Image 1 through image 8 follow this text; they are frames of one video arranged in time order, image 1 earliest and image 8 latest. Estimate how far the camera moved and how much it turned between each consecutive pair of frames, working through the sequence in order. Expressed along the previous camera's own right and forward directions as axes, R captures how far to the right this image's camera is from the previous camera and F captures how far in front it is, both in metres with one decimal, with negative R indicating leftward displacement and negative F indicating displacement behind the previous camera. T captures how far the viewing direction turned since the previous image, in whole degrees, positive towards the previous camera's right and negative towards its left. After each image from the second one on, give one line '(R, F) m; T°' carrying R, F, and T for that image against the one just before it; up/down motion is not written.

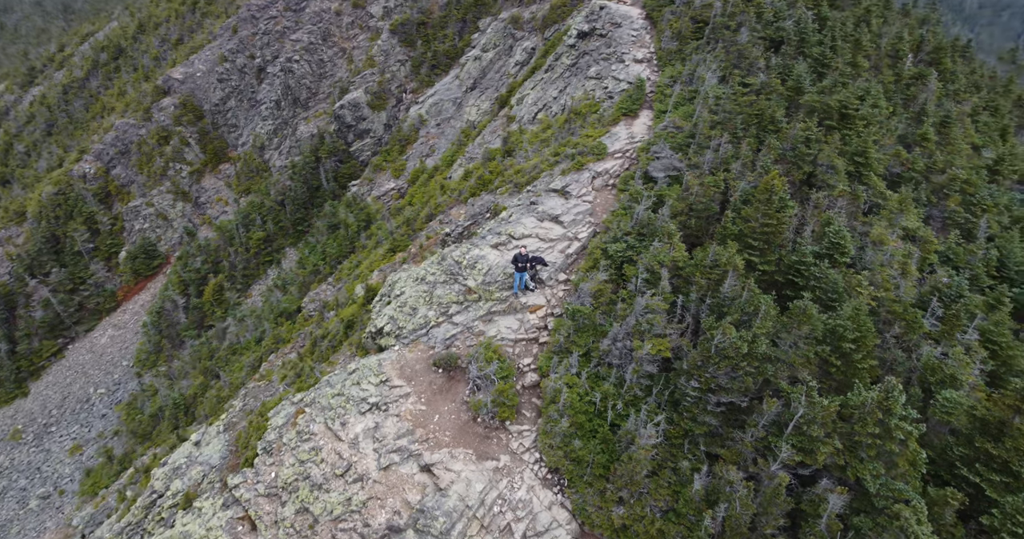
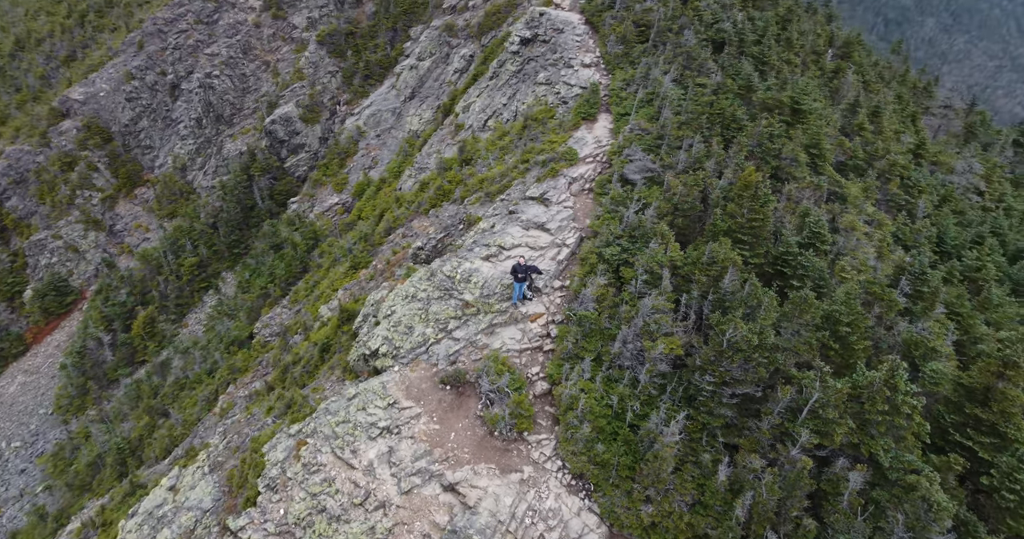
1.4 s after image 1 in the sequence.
(-1.6, +0.1) m; +6°
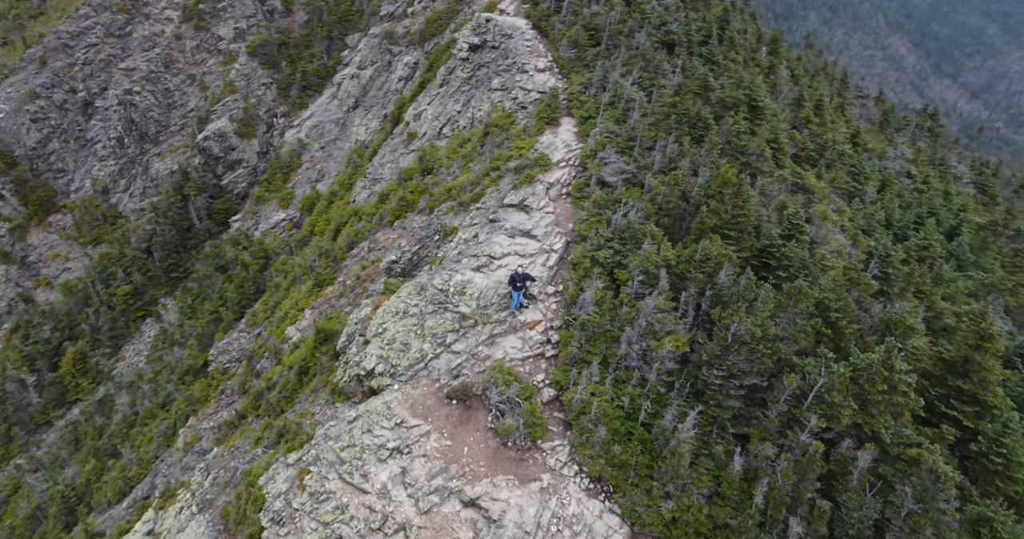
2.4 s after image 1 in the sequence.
(-1.3, +0.1) m; +5°
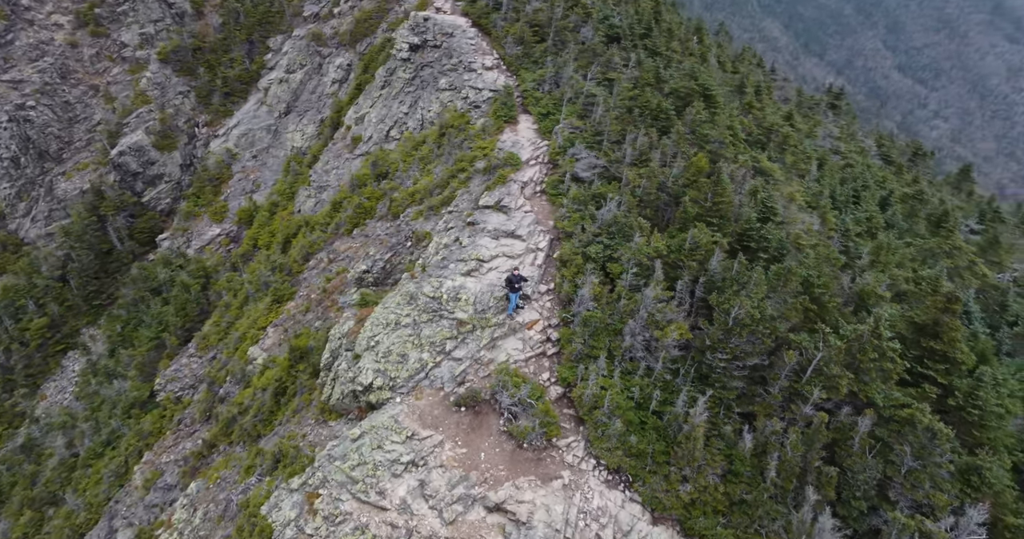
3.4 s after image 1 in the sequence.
(-1.5, +0.1) m; +6°
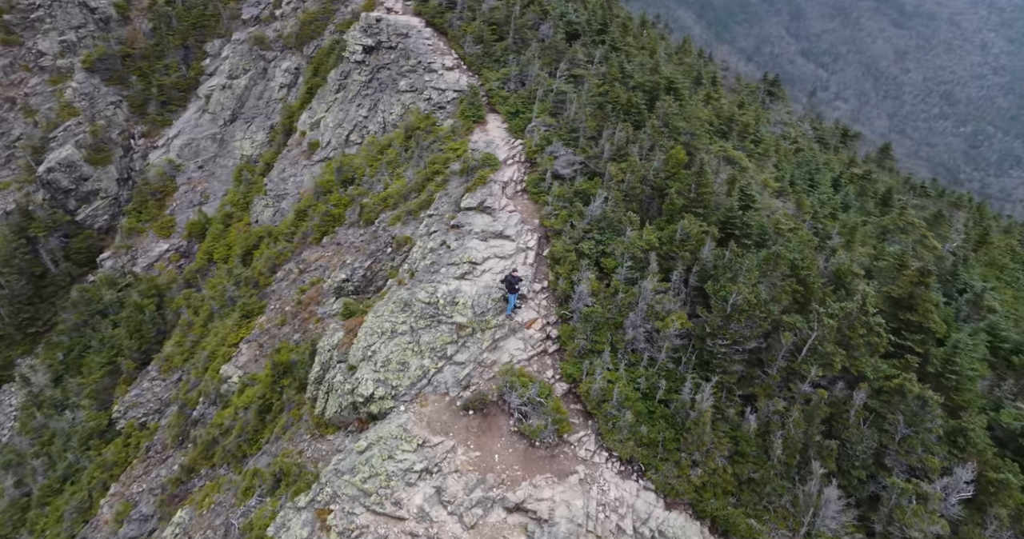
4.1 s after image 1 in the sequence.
(-1.2, 0.0) m; +4°
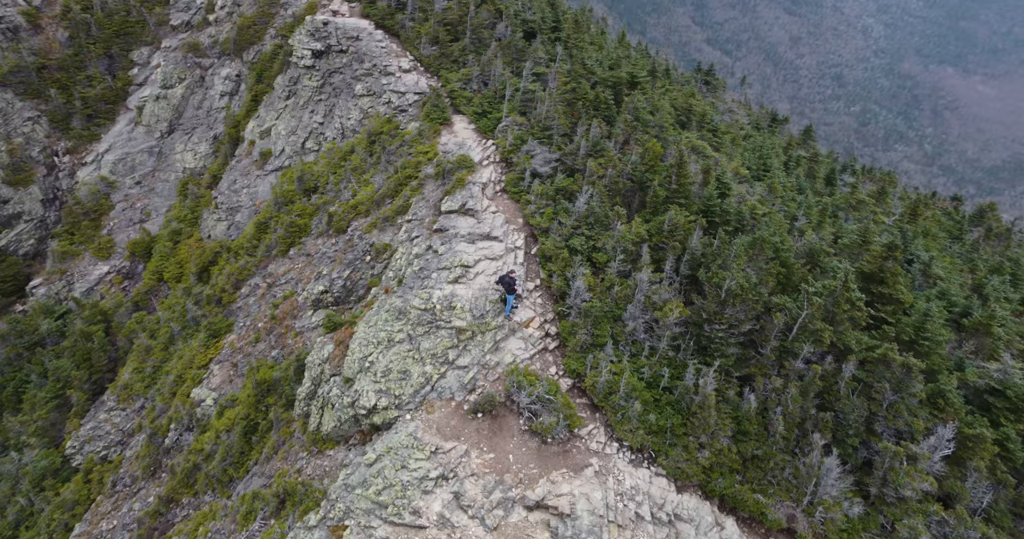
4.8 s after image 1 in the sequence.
(-1.2, -0.1) m; +5°
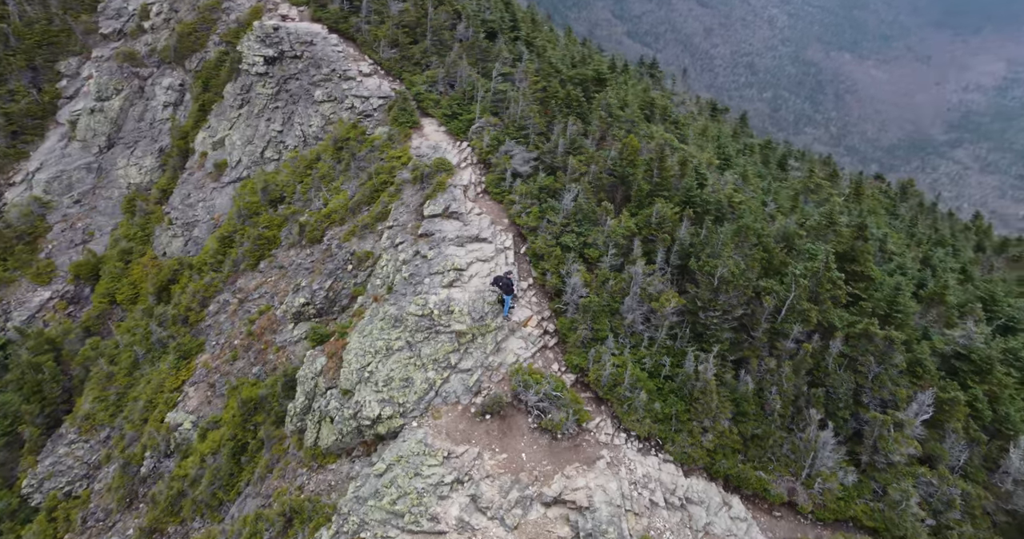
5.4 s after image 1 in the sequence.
(-1.1, -0.1) m; +4°
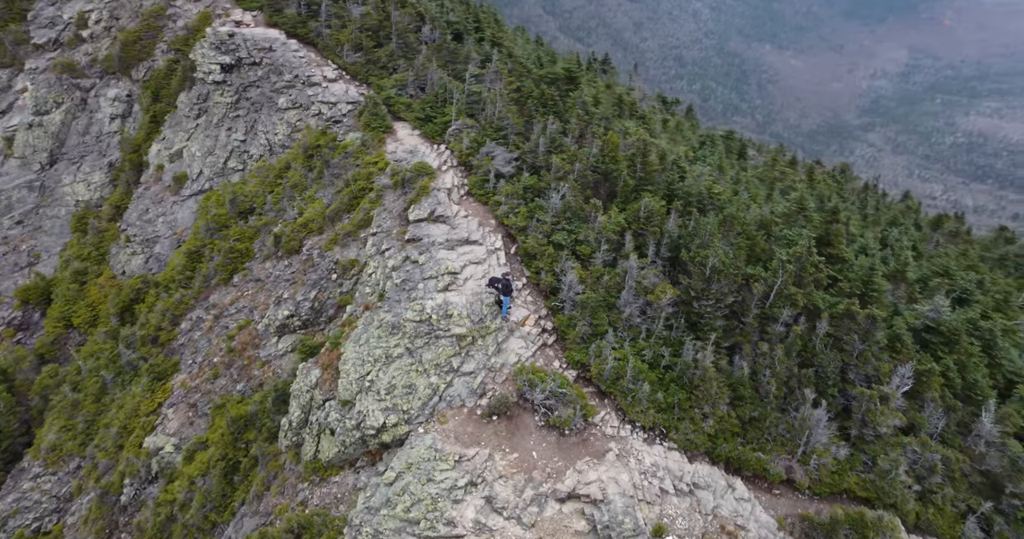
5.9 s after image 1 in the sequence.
(-1.0, -0.2) m; +4°
